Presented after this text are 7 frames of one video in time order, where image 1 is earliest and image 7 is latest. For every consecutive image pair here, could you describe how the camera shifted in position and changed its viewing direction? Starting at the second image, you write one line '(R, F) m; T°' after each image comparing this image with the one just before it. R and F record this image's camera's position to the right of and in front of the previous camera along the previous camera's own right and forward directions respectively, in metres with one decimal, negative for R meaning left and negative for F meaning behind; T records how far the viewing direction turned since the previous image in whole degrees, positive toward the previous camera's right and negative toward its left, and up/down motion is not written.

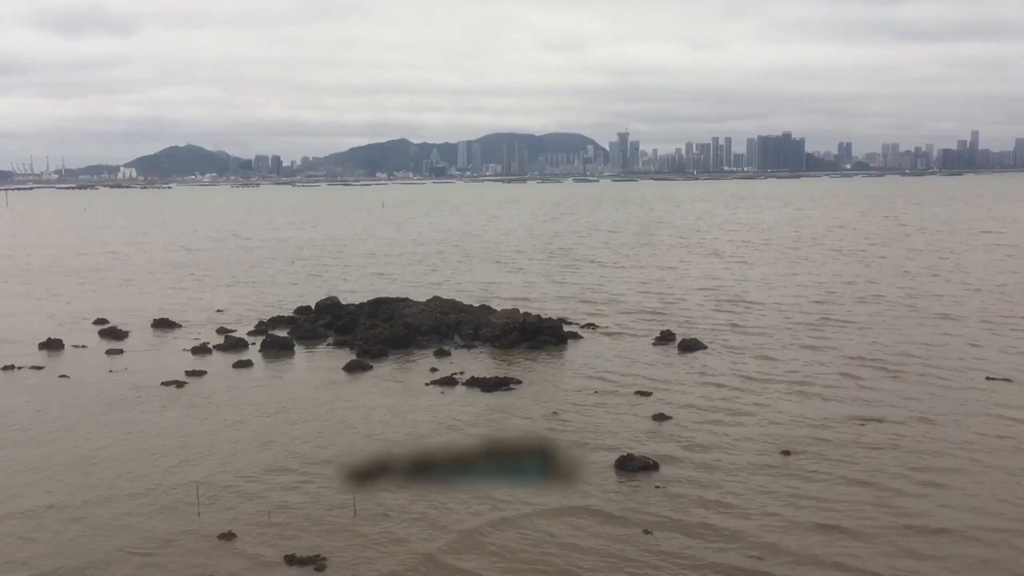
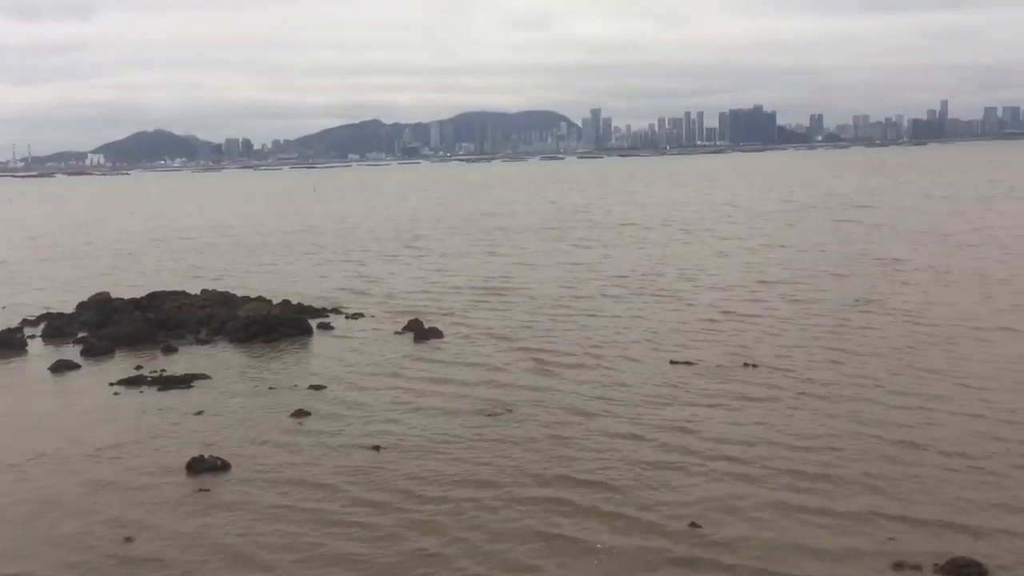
(+7.1, +1.0) m; -1°
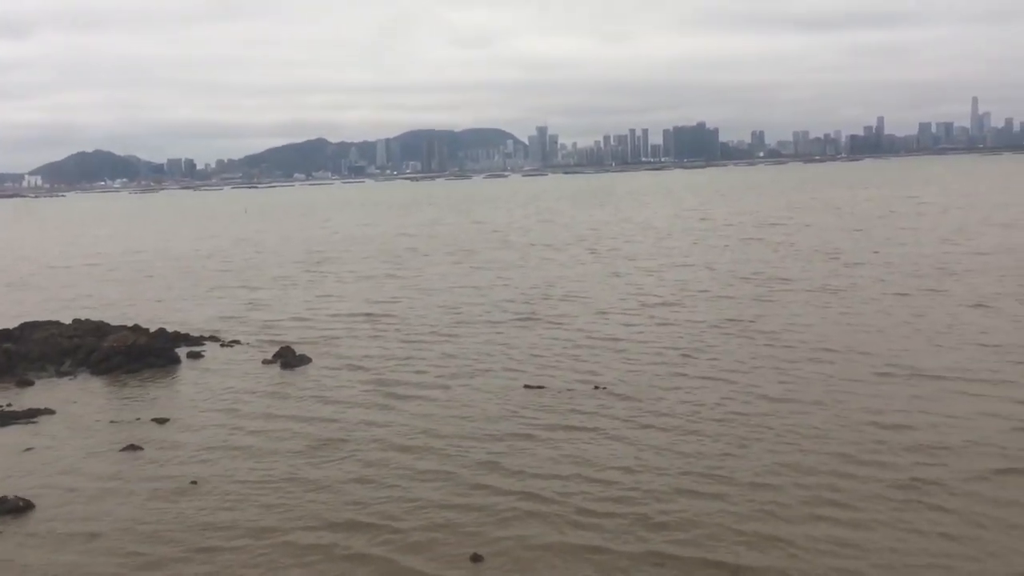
(+2.2, +0.4) m; +2°
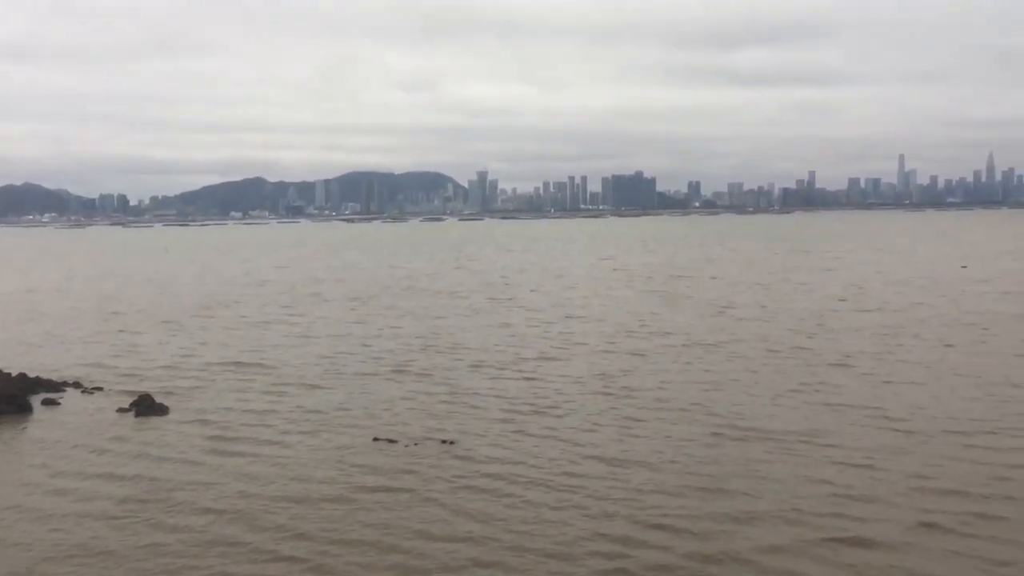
(+1.9, +0.3) m; +3°
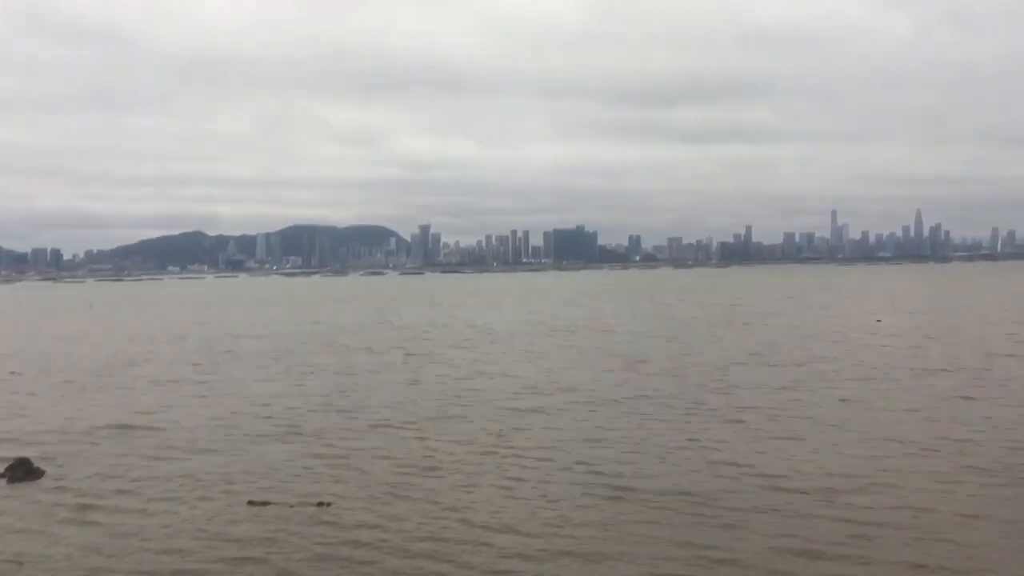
(+1.3, +0.2) m; +3°
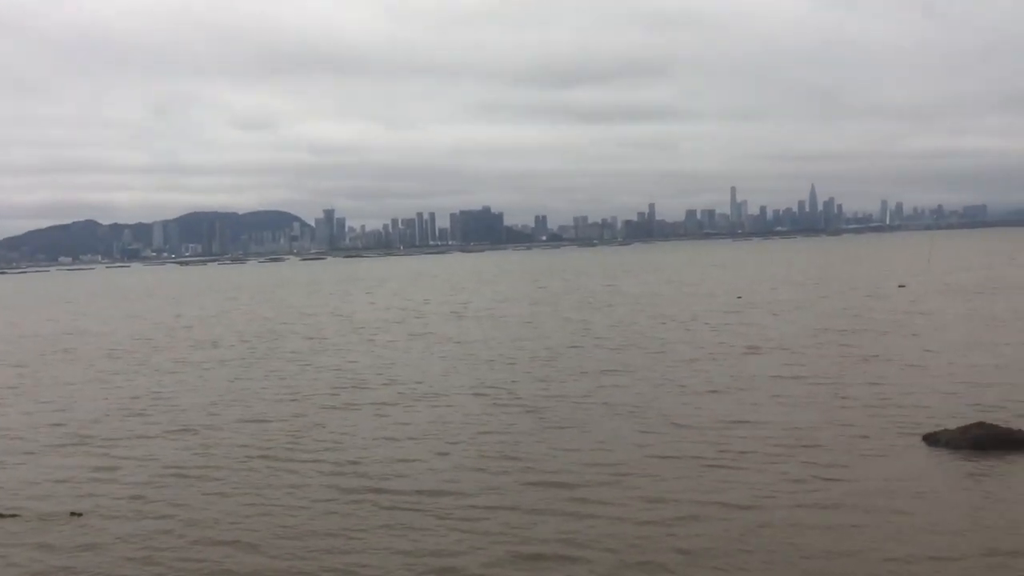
(+2.9, +0.6) m; +5°
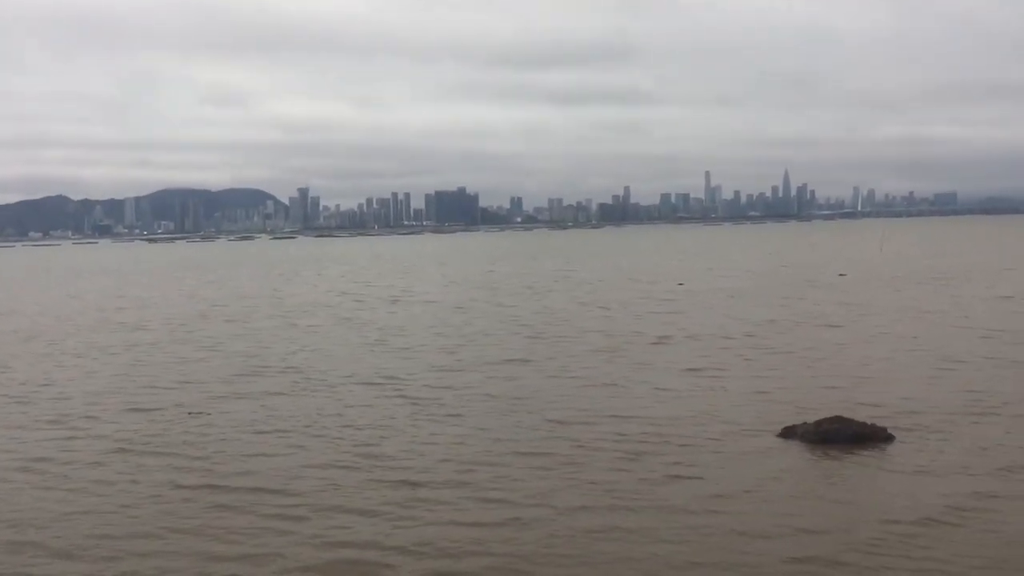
(+2.2, +0.4) m; +1°
